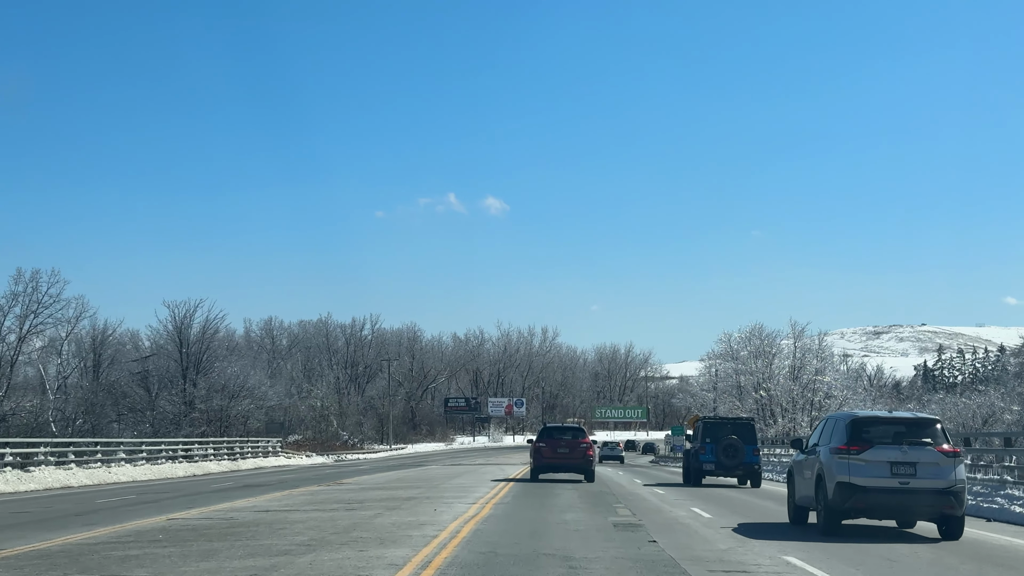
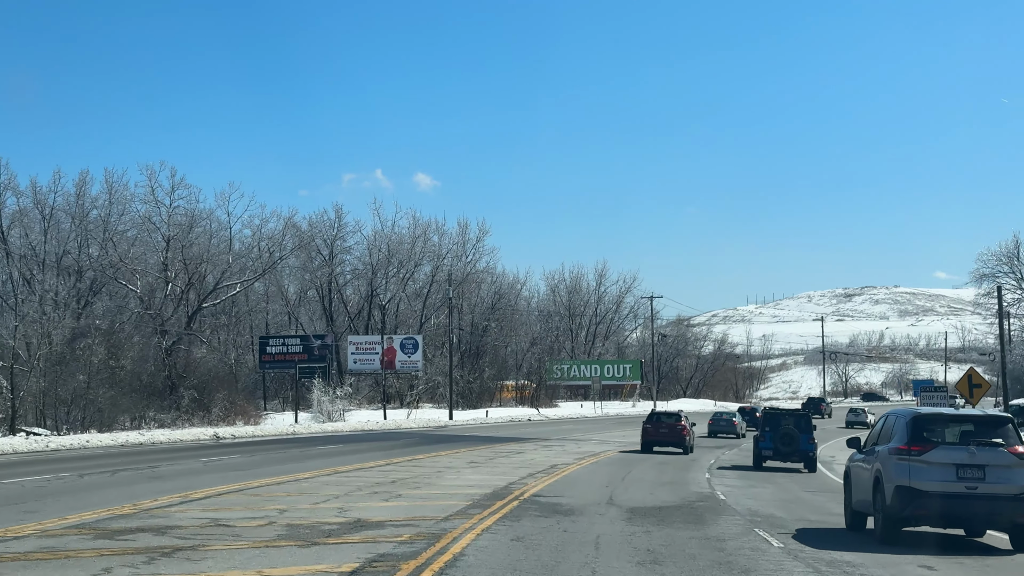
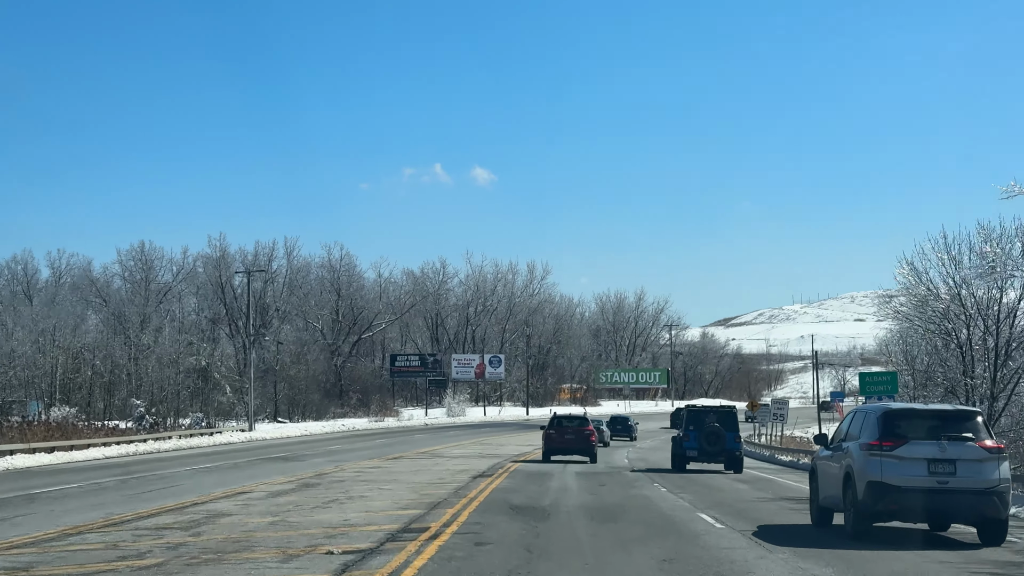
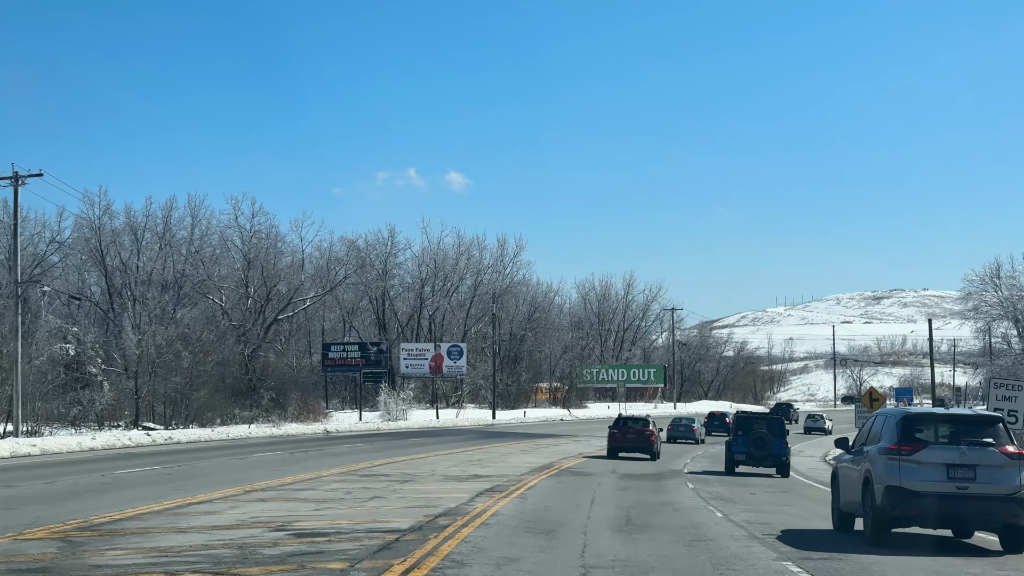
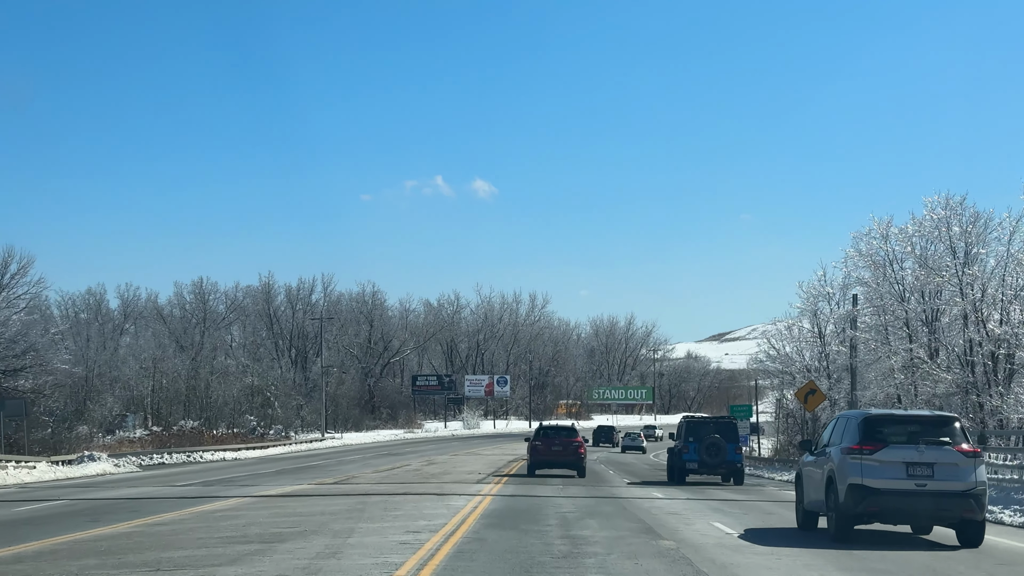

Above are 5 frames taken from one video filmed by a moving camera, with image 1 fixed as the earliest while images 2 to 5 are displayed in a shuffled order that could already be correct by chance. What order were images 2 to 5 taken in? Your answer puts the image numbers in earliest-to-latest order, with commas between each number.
5, 3, 4, 2
